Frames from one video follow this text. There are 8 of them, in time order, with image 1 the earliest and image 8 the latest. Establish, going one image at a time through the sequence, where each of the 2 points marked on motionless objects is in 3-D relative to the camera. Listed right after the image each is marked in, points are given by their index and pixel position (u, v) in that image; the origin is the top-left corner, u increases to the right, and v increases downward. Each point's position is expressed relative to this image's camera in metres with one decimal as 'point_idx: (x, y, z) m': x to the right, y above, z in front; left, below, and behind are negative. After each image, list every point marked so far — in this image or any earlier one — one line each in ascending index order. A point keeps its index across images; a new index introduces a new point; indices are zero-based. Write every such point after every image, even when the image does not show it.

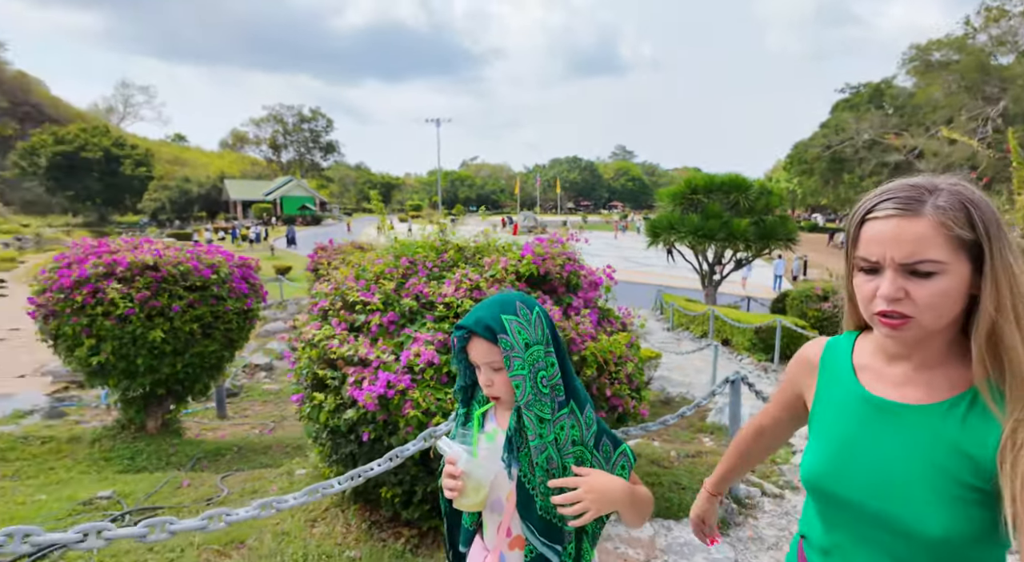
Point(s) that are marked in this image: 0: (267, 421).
0: (-2.0, -1.1, +4.4) m
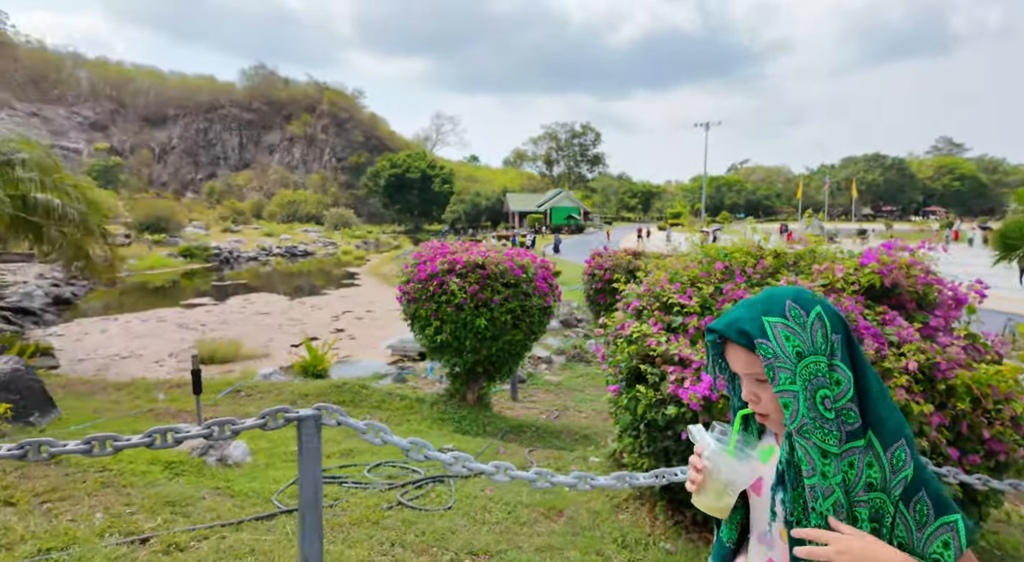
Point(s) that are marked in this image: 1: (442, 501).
0: (+0.3, -1.1, +4.9) m
1: (-0.3, -0.8, +2.1) m
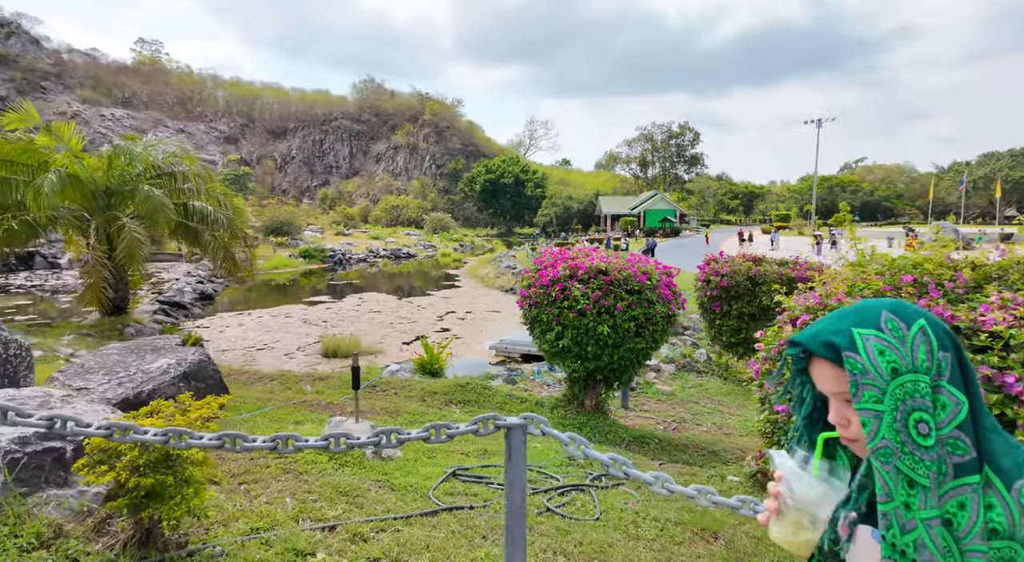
0: (+1.3, -1.2, +4.8) m
1: (+0.3, -0.9, +2.1) m
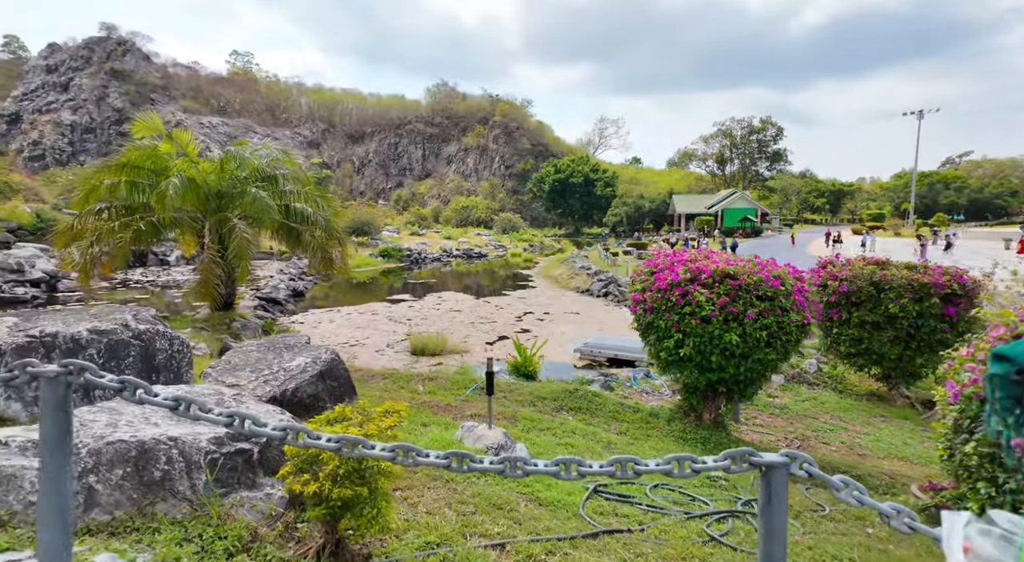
0: (+2.2, -1.2, +4.4) m
1: (+0.9, -0.9, +2.0) m
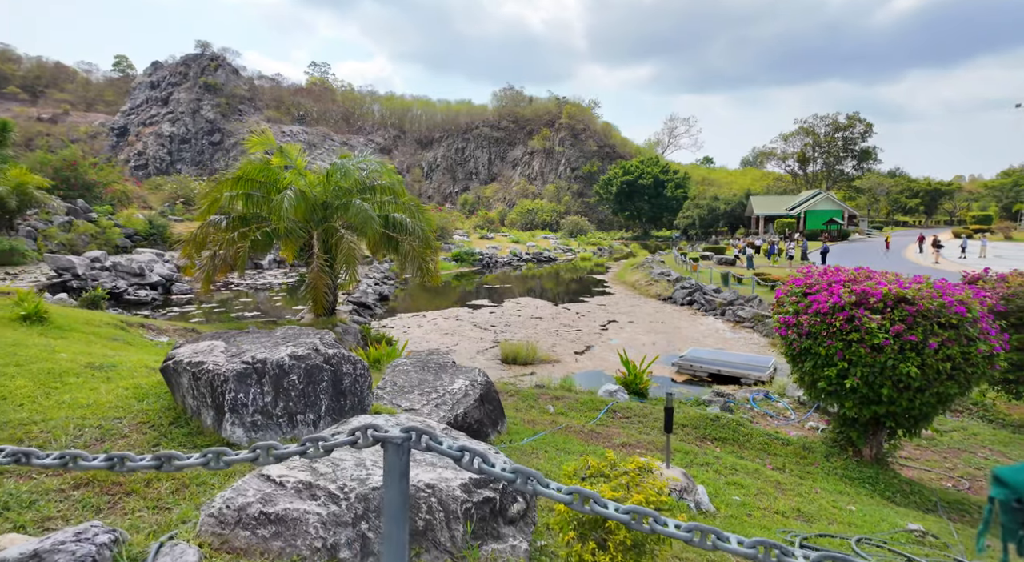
0: (+3.2, -1.4, +4.1) m
1: (+1.6, -1.0, +1.7) m
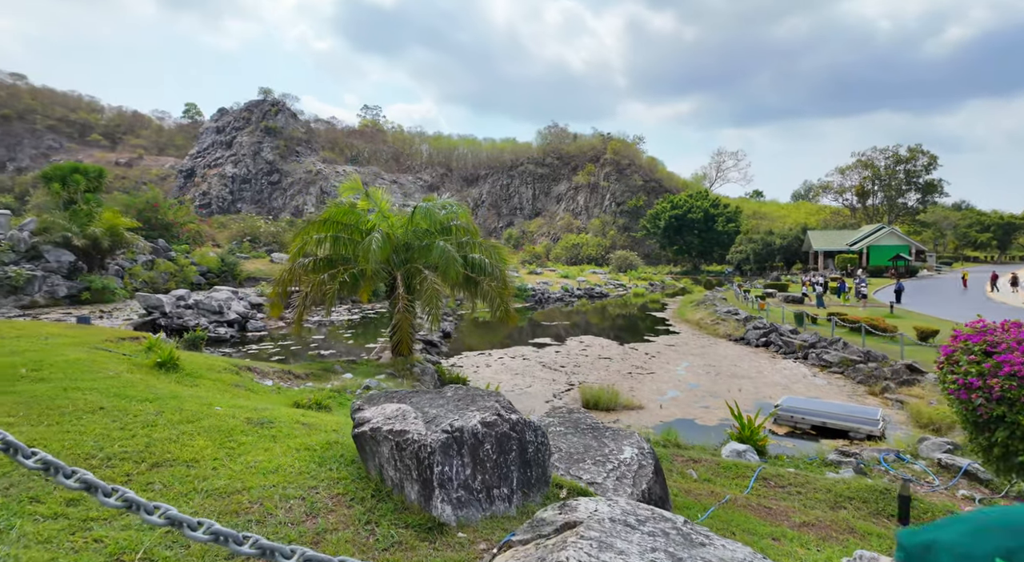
0: (+4.1, -1.8, +3.6) m
1: (+2.3, -1.3, +1.4) m
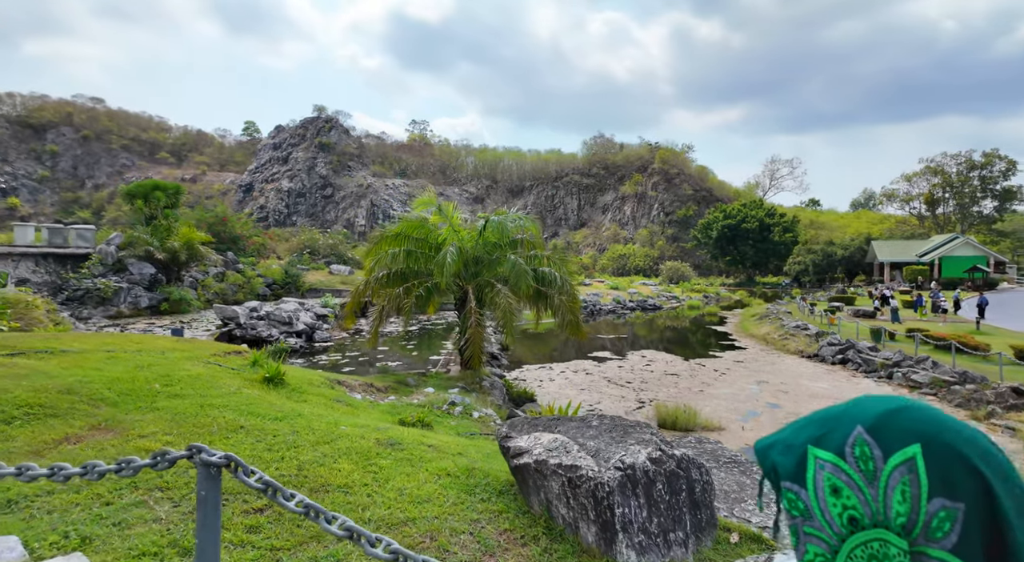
0: (+4.9, -1.9, +3.1) m
1: (+2.9, -1.4, +1.1) m
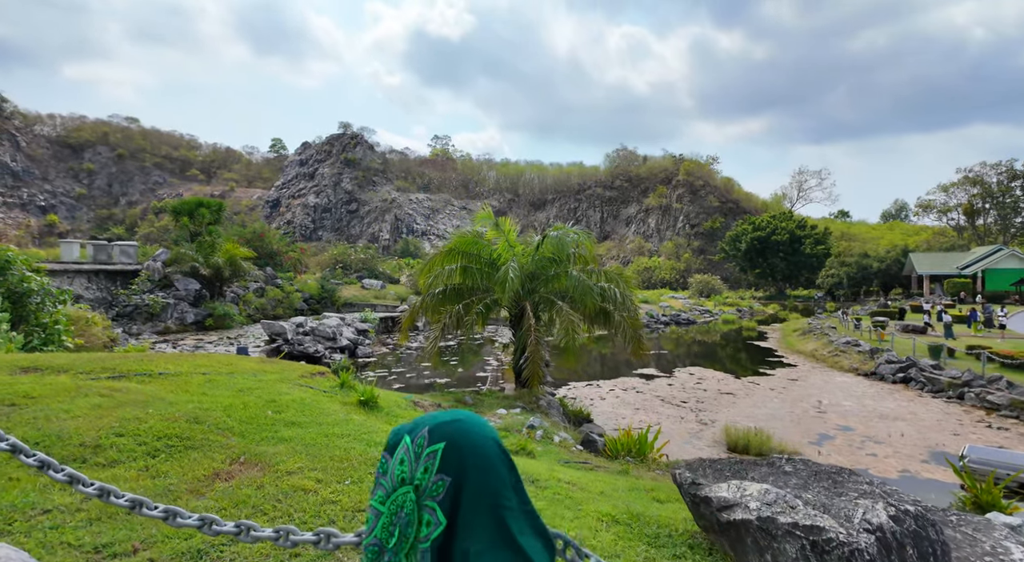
0: (+5.6, -2.0, +2.7) m
1: (+3.6, -1.4, +0.8) m
